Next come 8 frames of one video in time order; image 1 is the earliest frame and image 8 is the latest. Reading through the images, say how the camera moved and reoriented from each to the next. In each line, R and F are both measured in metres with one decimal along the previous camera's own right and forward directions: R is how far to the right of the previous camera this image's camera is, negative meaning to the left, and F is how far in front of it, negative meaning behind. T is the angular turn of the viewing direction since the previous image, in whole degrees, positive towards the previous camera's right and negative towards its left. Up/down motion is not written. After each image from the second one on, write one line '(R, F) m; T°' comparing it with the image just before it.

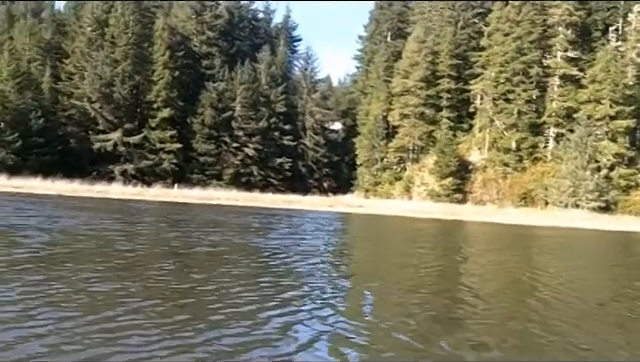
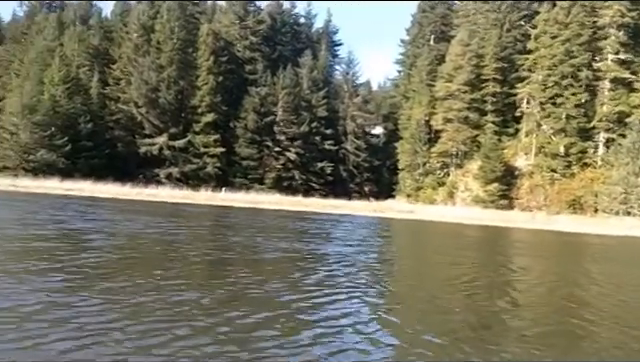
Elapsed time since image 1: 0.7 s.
(-0.3, +0.2) m; -3°
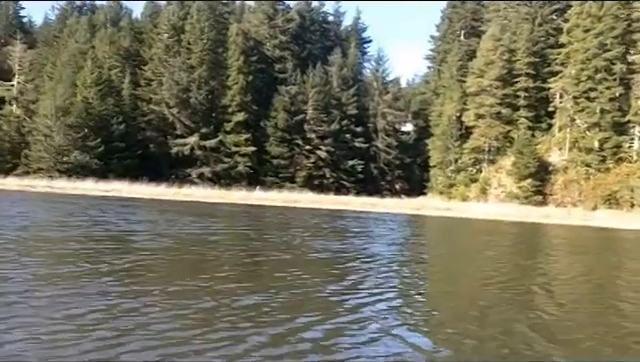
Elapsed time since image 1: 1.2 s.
(-0.3, +0.1) m; -2°
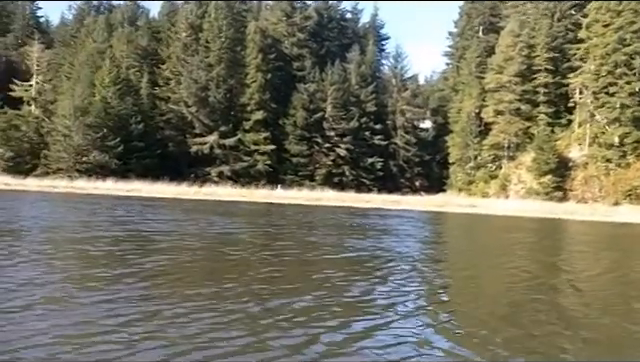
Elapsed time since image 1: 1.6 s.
(-0.8, +0.1) m; -1°
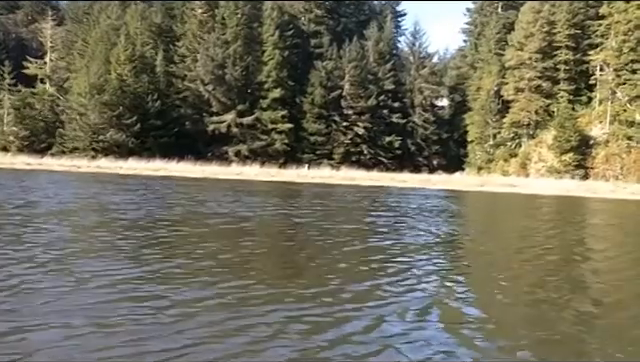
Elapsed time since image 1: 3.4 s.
(-1.7, +0.5) m; 0°
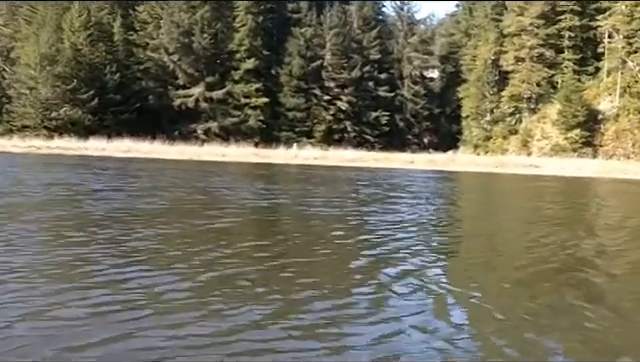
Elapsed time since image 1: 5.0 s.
(+0.3, +5.3) m; +1°
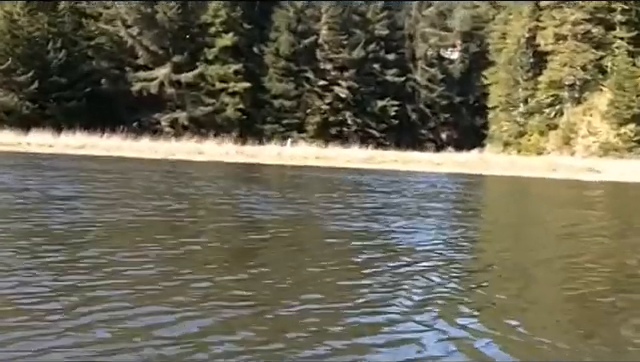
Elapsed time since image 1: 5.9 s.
(0.0, +9.2) m; 0°
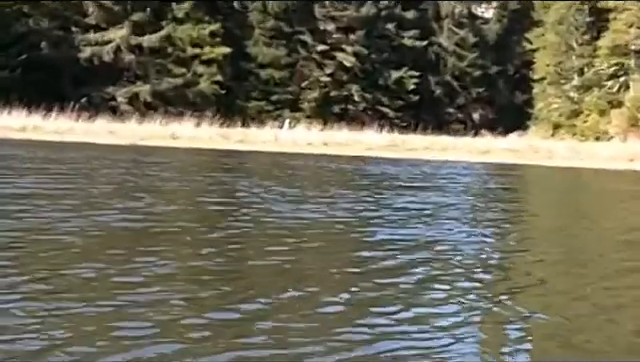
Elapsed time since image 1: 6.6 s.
(+0.1, +8.2) m; 0°
